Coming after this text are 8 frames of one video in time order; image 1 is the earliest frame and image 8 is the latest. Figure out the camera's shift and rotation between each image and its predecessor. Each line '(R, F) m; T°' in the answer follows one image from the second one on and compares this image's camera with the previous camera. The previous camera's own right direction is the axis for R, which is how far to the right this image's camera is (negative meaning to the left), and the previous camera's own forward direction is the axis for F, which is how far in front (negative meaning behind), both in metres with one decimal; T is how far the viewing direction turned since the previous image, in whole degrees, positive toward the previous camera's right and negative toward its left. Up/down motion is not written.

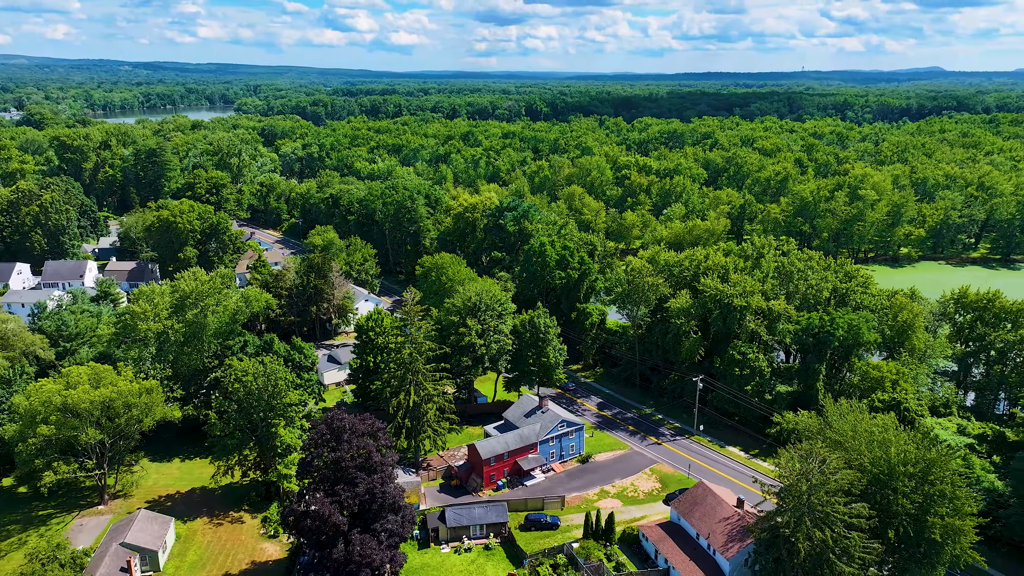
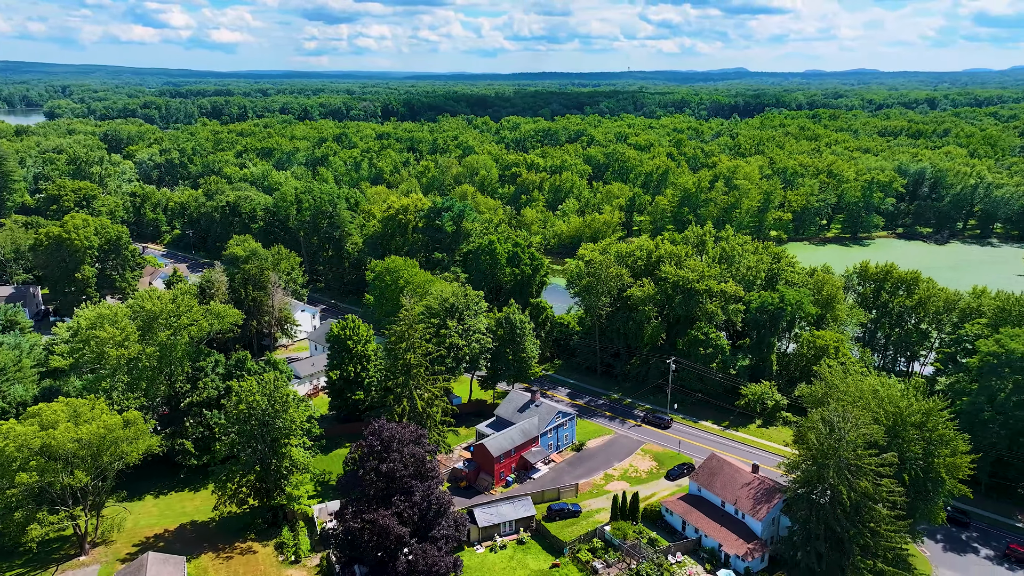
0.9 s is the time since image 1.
(-8.3, +0.4) m; +12°
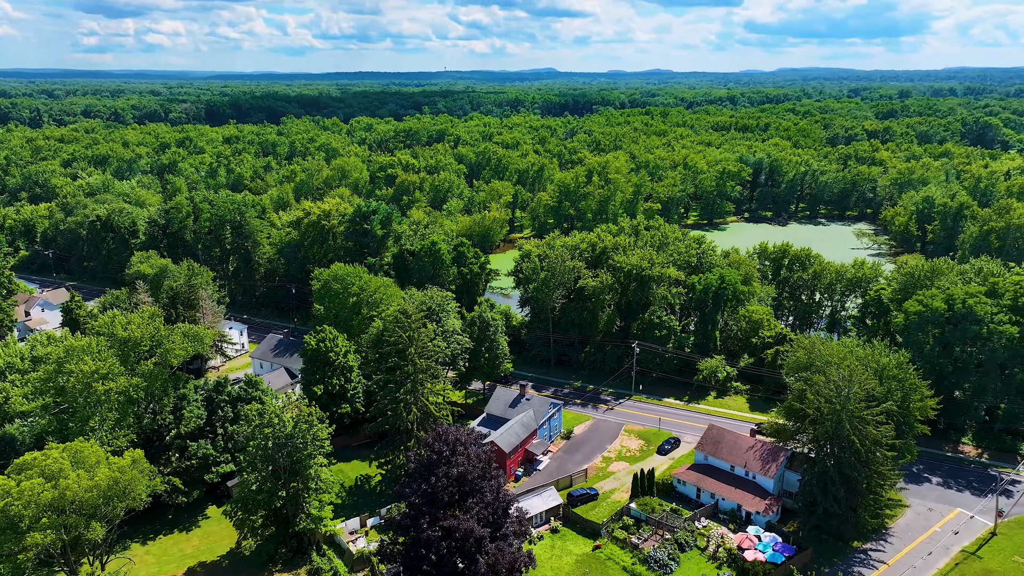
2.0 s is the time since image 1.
(-9.5, +0.6) m; +13°
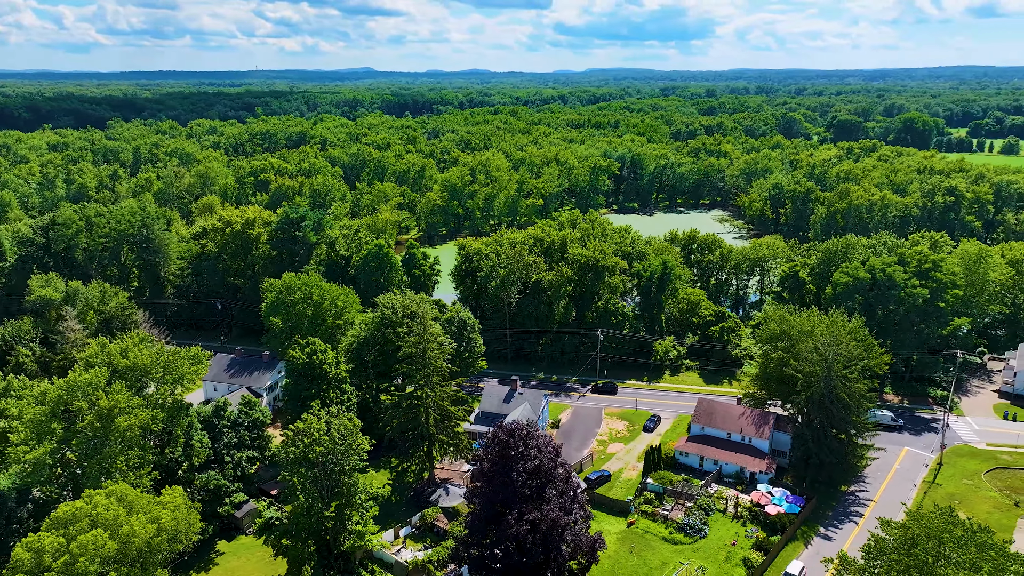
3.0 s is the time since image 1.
(-9.6, +0.5) m; +13°
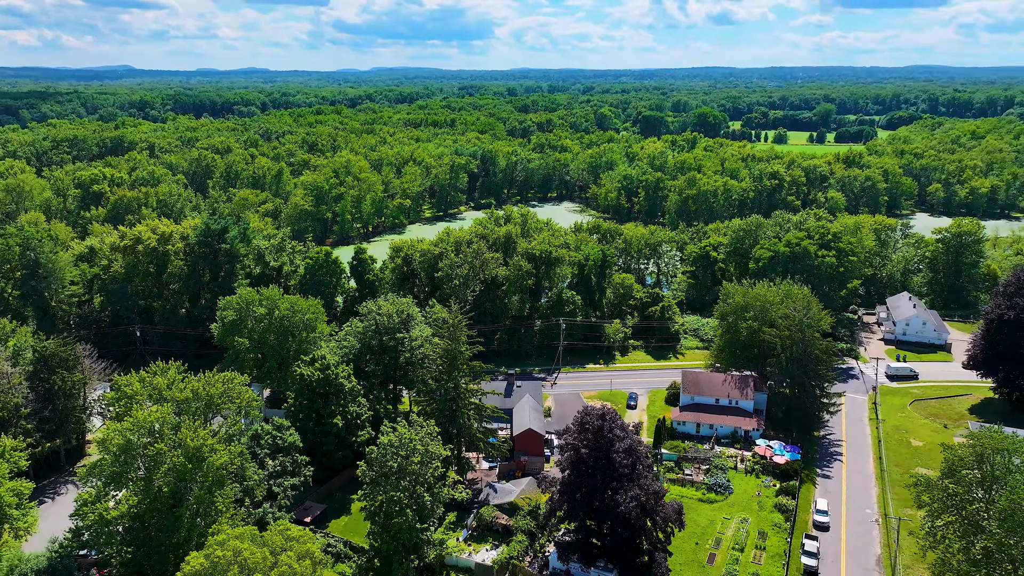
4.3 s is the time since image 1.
(-11.9, +1.0) m; +15°
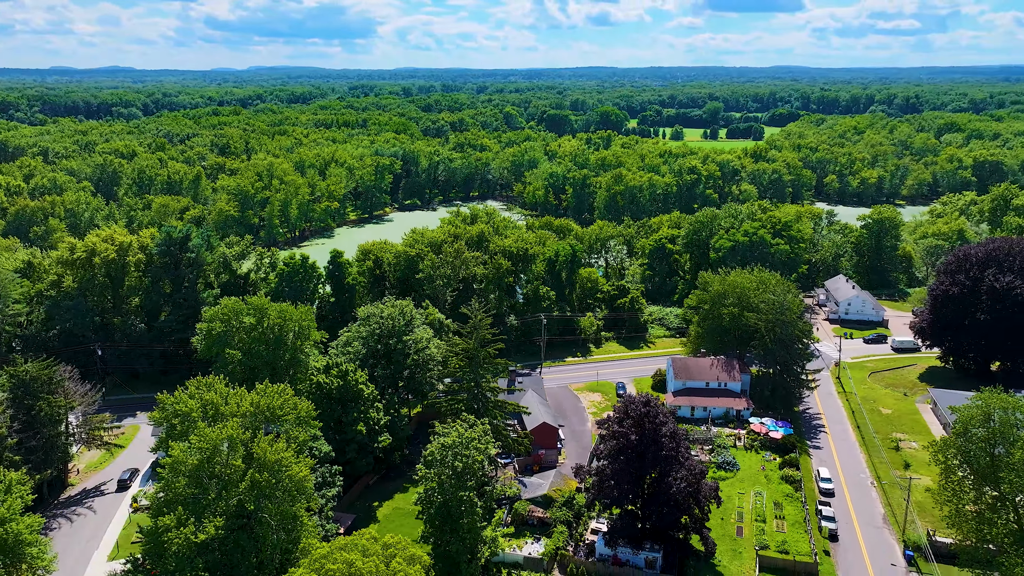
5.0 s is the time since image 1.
(-6.7, +0.1) m; +8°
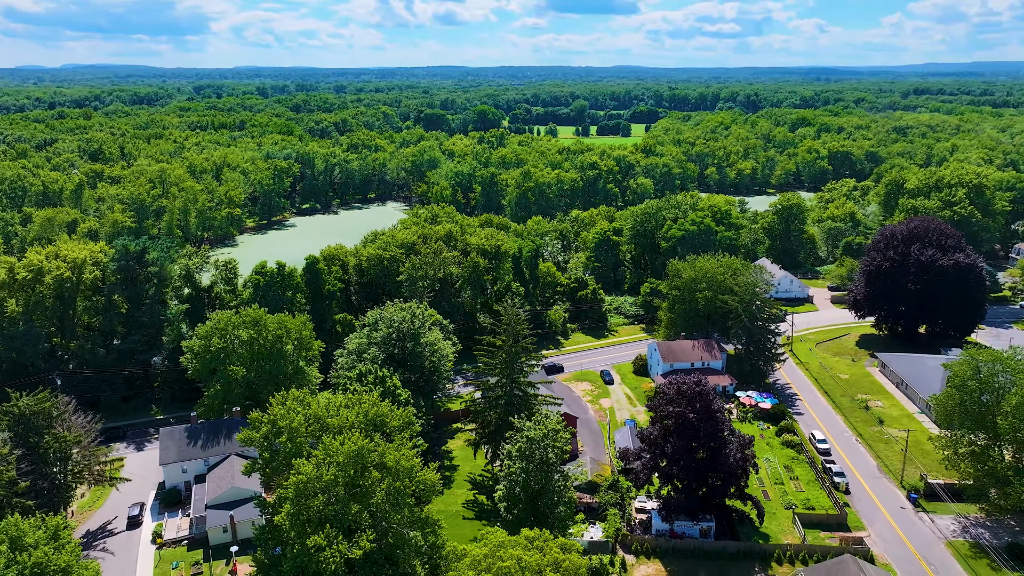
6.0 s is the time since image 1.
(-9.1, +0.2) m; +11°
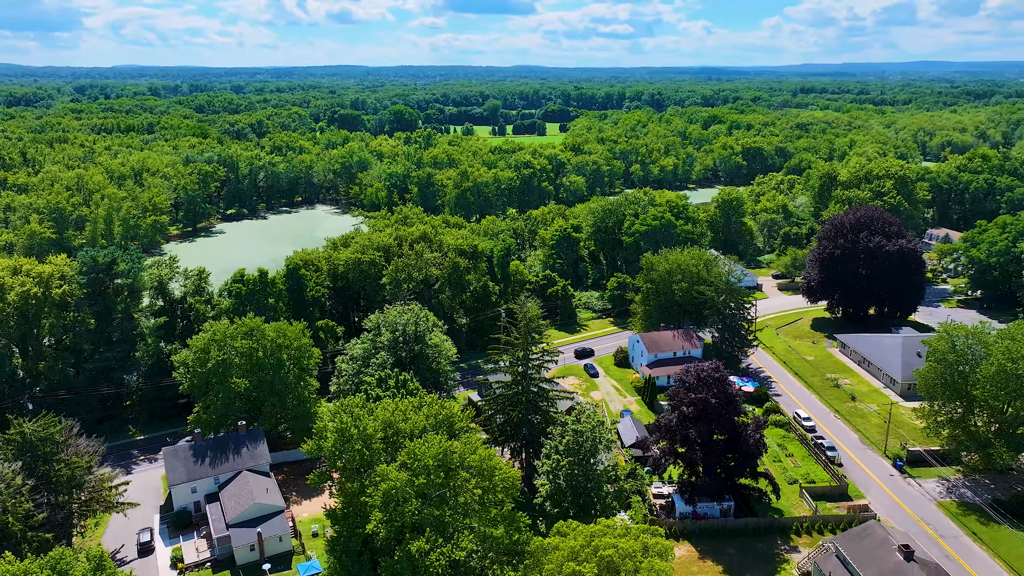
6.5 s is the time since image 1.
(-5.8, 0.0) m; +7°
